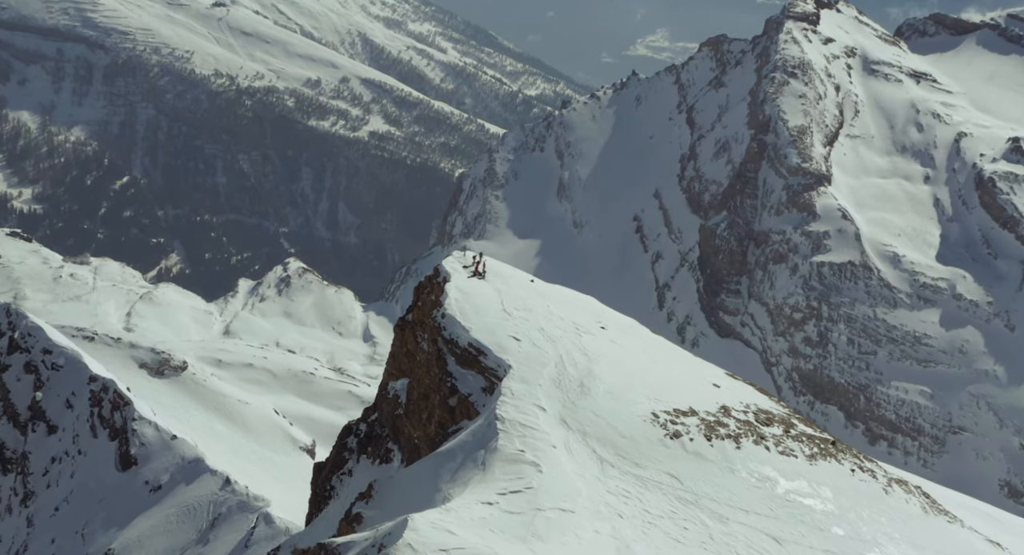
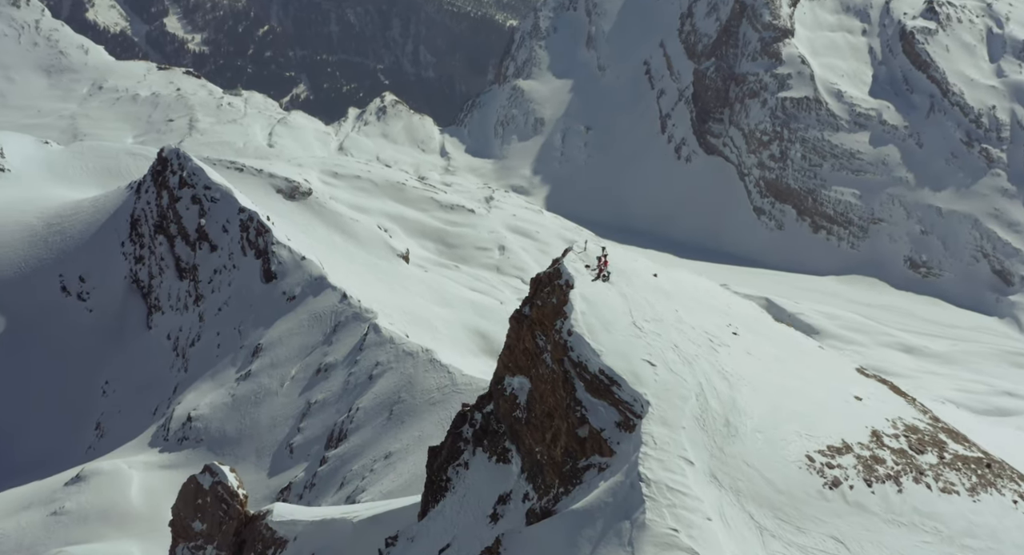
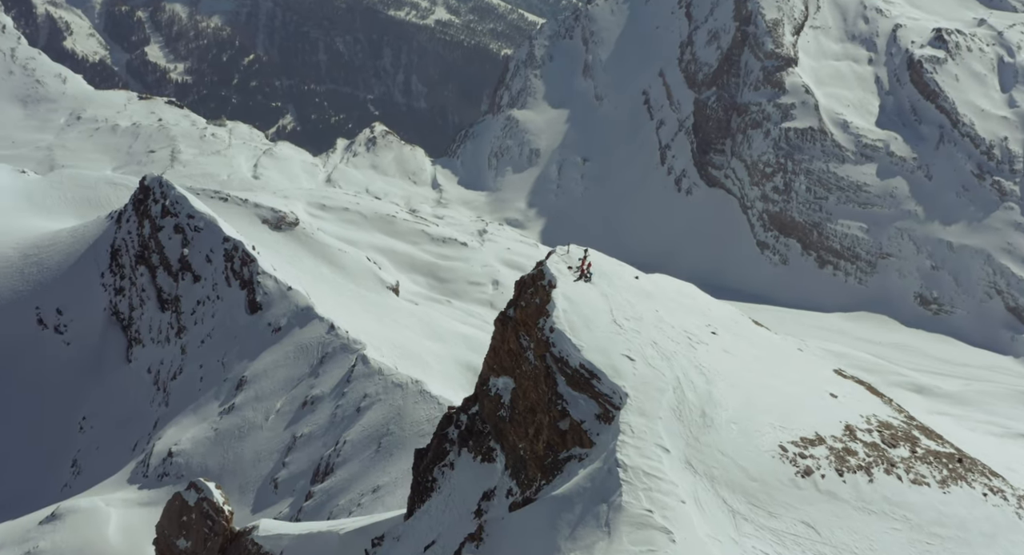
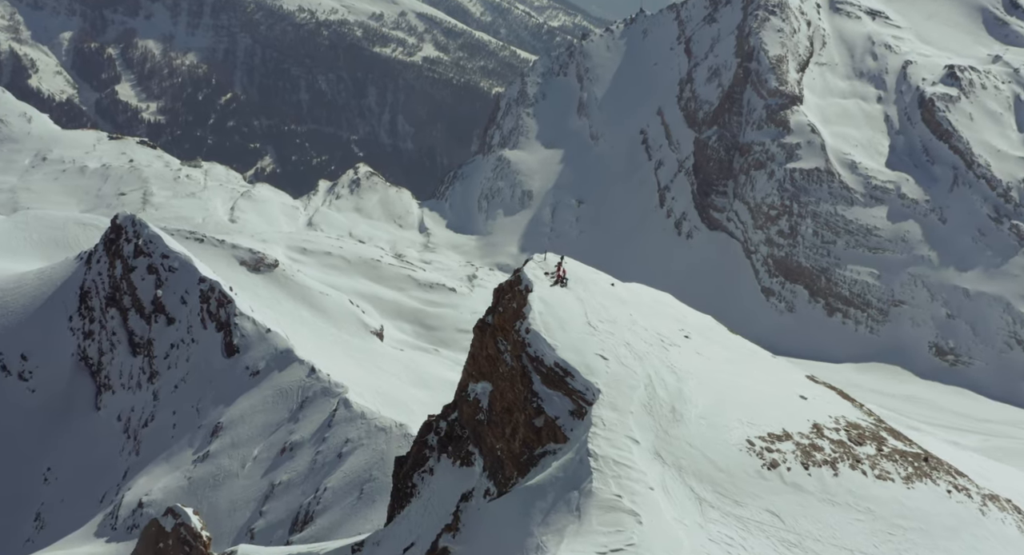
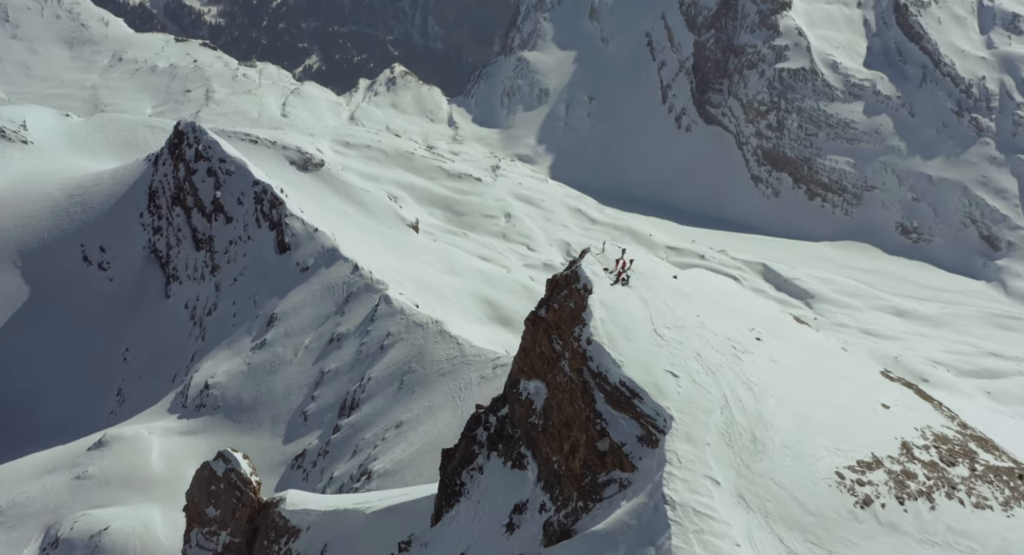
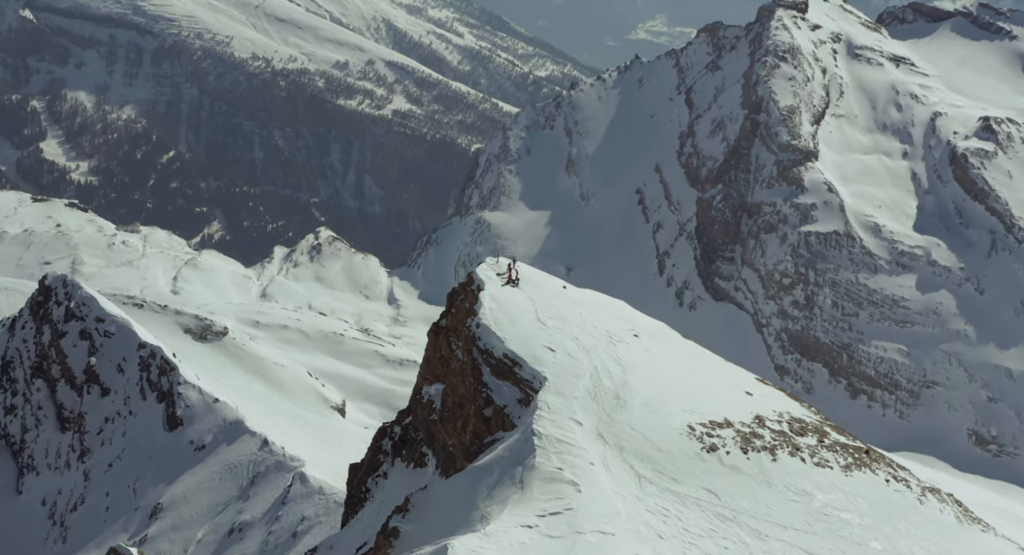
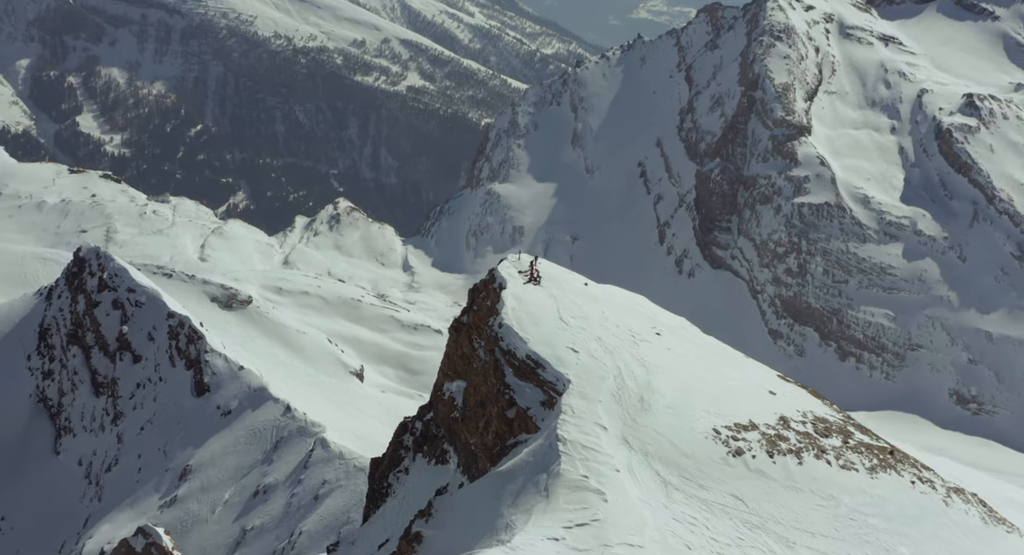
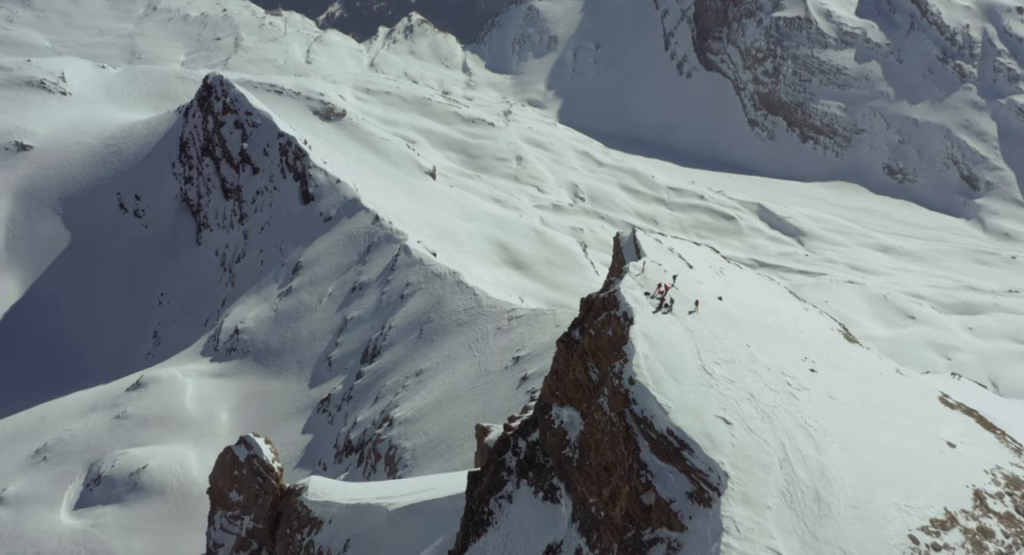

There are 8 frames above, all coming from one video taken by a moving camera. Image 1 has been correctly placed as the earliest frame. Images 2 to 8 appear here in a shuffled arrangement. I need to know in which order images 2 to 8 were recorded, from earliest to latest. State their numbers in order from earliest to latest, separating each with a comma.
6, 7, 4, 3, 2, 5, 8
